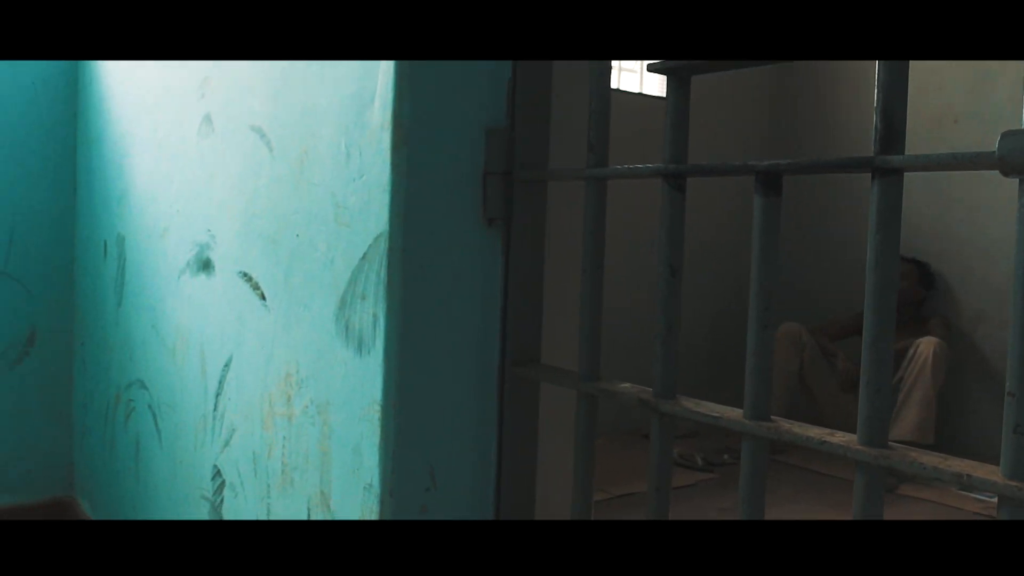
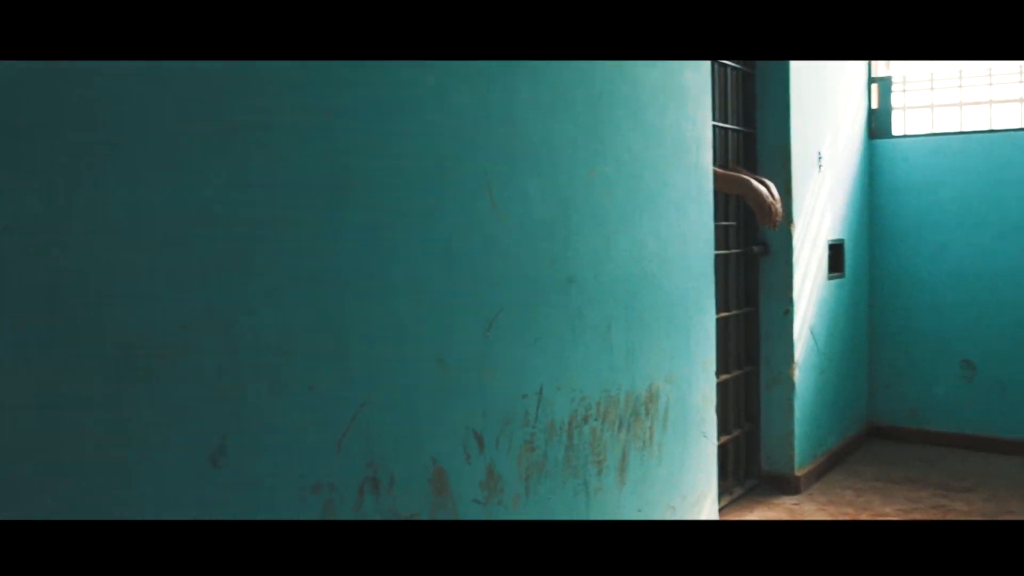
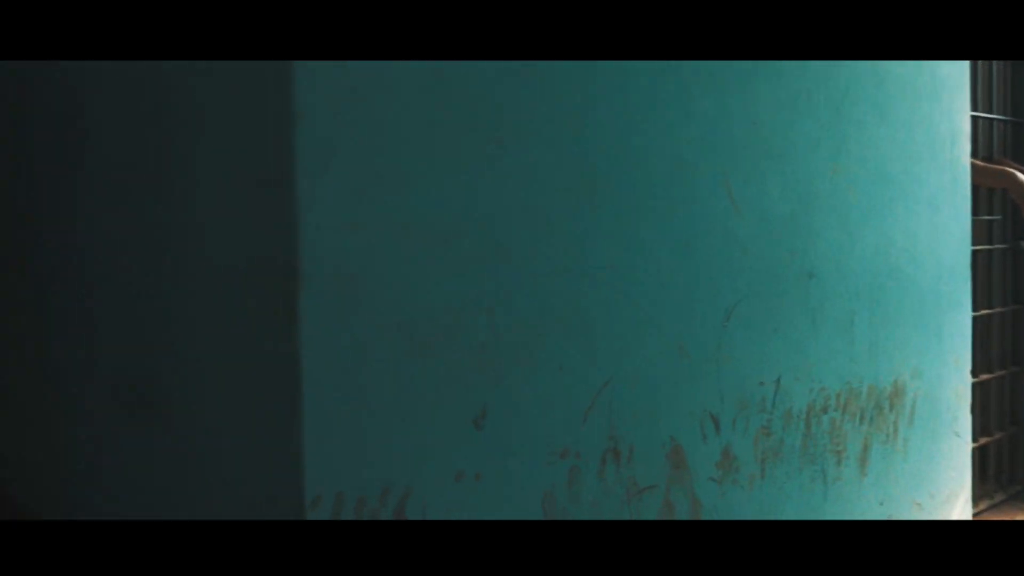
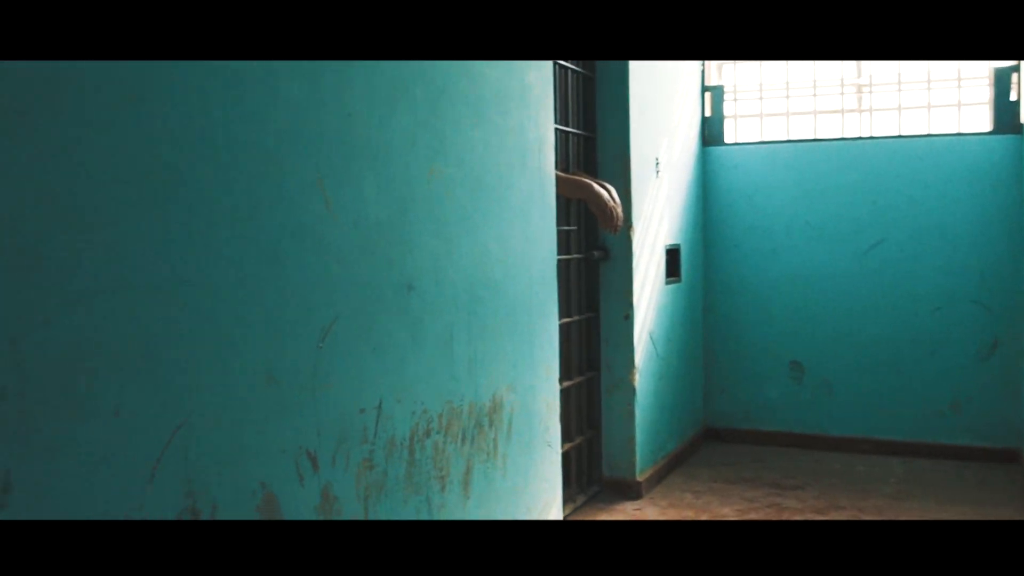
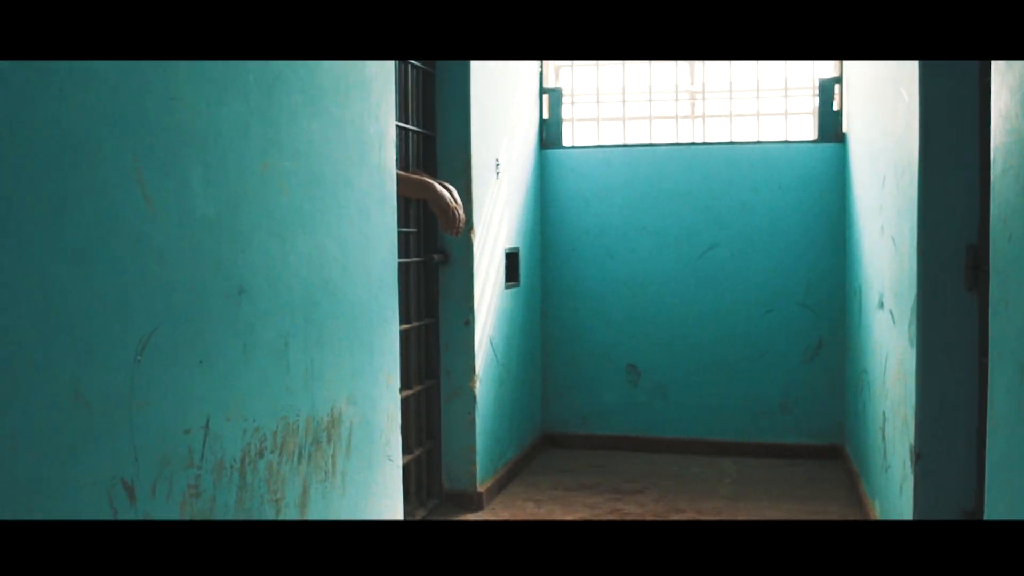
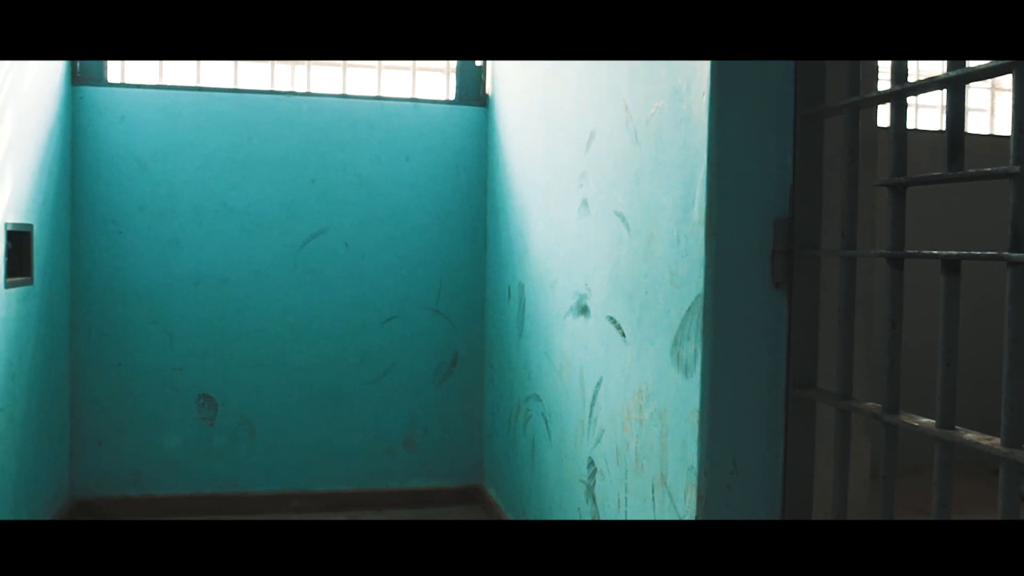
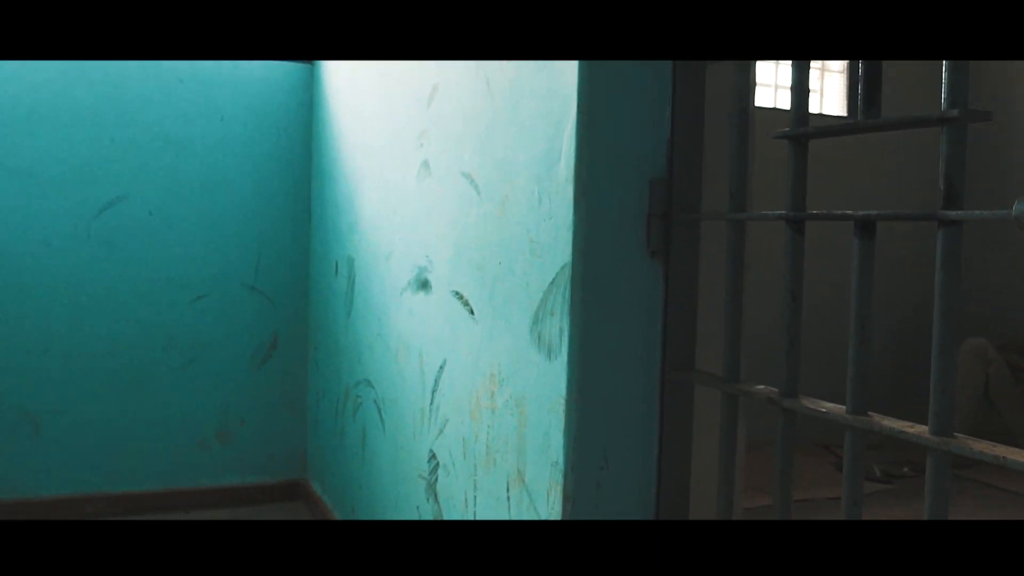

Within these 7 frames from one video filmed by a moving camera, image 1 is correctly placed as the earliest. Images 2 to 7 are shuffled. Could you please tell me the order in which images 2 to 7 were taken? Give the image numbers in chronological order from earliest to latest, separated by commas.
7, 6, 5, 4, 2, 3
